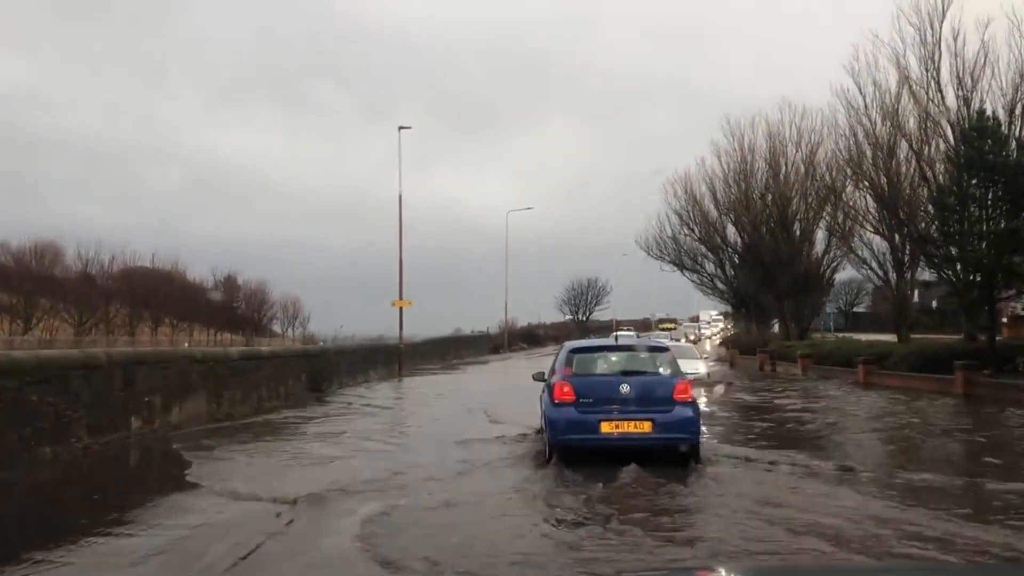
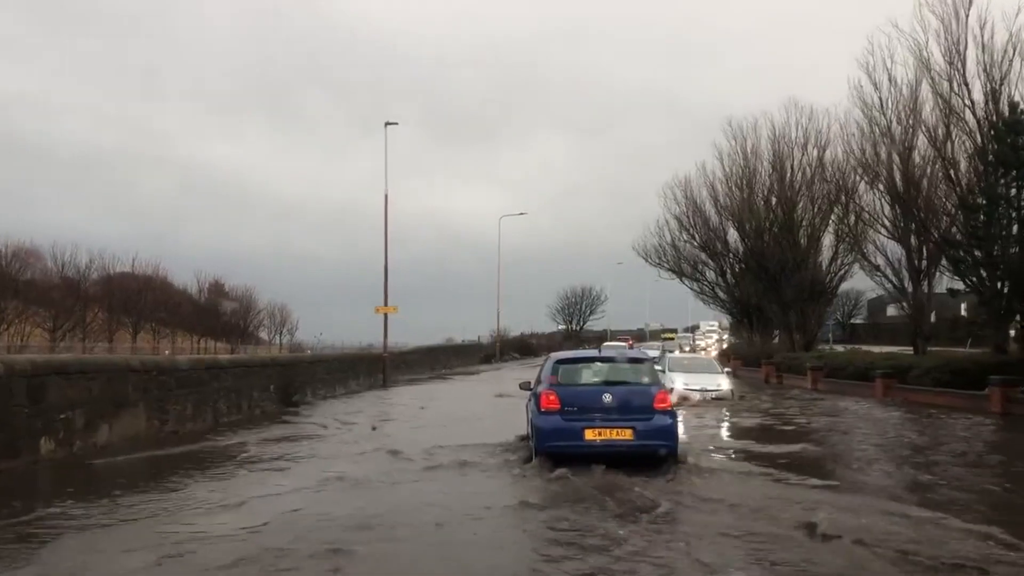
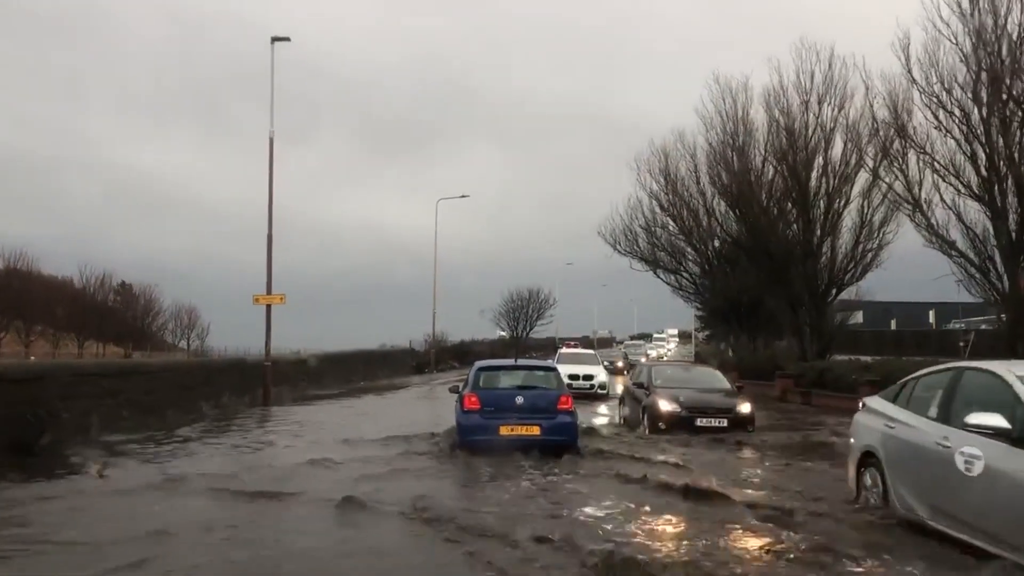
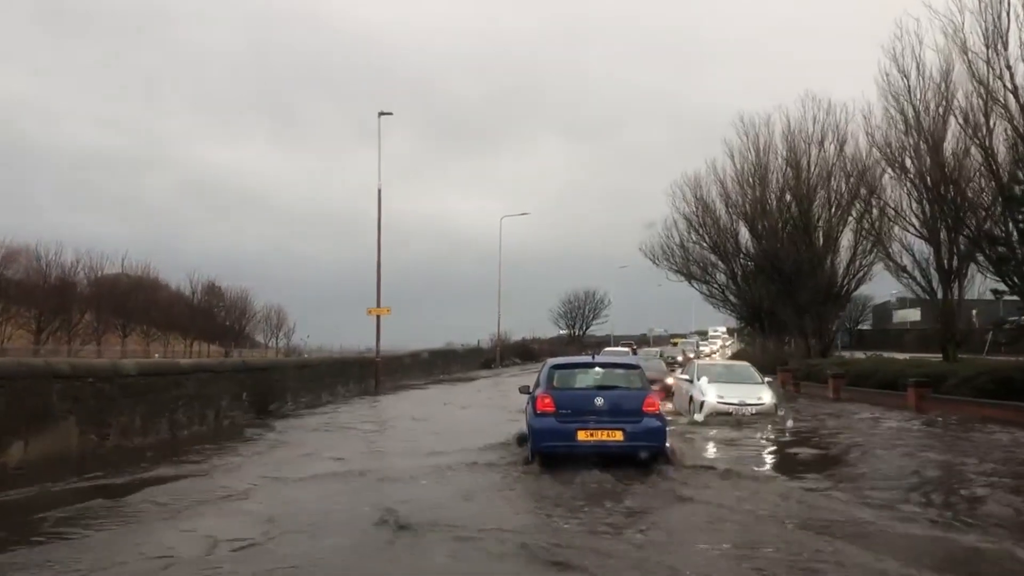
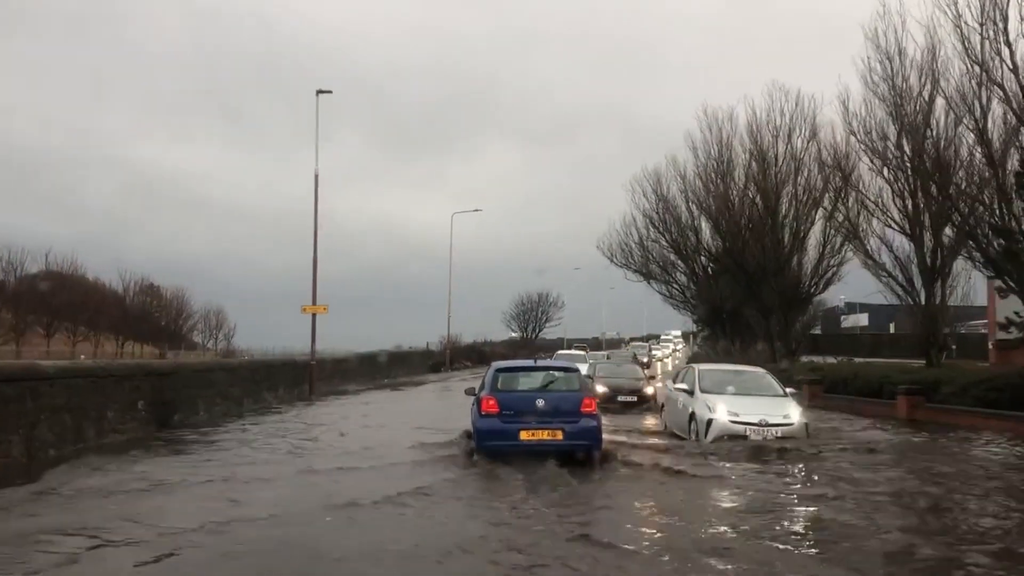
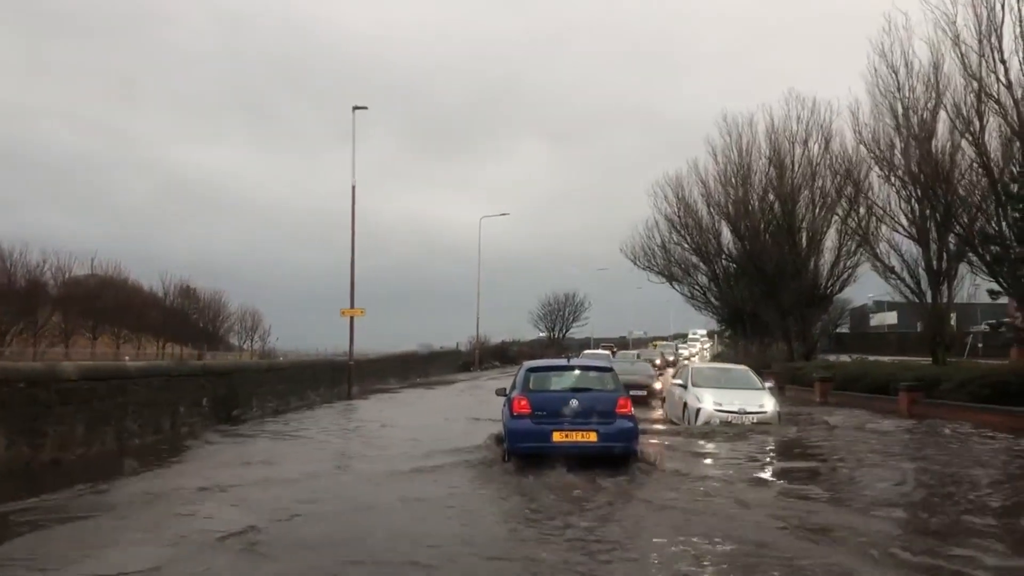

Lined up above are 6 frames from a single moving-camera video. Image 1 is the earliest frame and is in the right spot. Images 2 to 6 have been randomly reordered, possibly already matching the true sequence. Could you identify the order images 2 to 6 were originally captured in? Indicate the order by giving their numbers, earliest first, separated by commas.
2, 4, 6, 5, 3
